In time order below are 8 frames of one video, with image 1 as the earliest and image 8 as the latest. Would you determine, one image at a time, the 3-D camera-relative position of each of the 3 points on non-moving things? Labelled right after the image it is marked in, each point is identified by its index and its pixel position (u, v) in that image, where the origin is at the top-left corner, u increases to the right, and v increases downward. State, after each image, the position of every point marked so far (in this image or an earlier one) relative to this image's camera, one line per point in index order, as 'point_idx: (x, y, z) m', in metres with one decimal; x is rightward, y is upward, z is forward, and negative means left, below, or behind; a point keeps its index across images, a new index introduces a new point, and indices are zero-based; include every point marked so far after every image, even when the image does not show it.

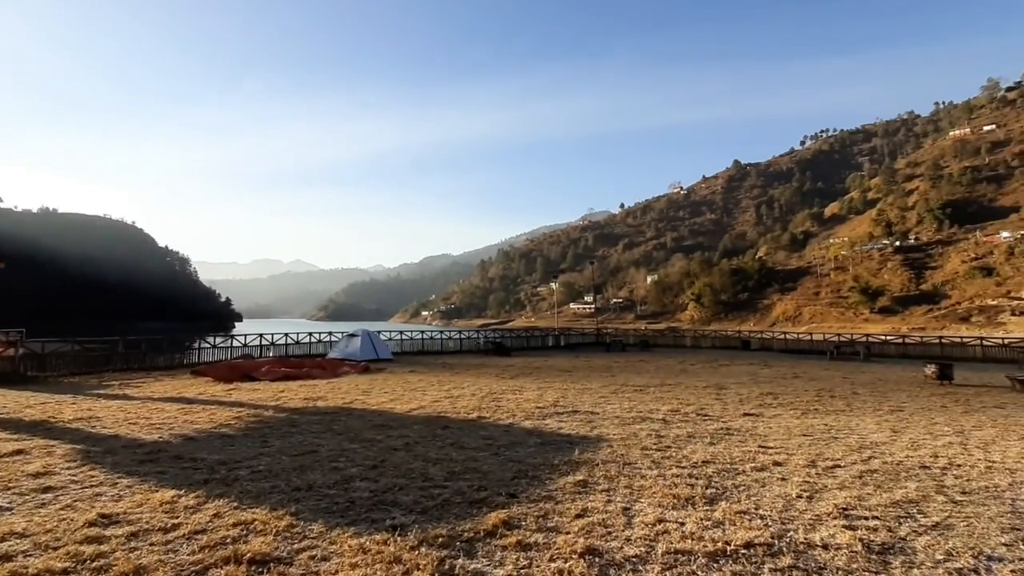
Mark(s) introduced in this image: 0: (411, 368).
0: (-4.3, -3.3, +19.9) m
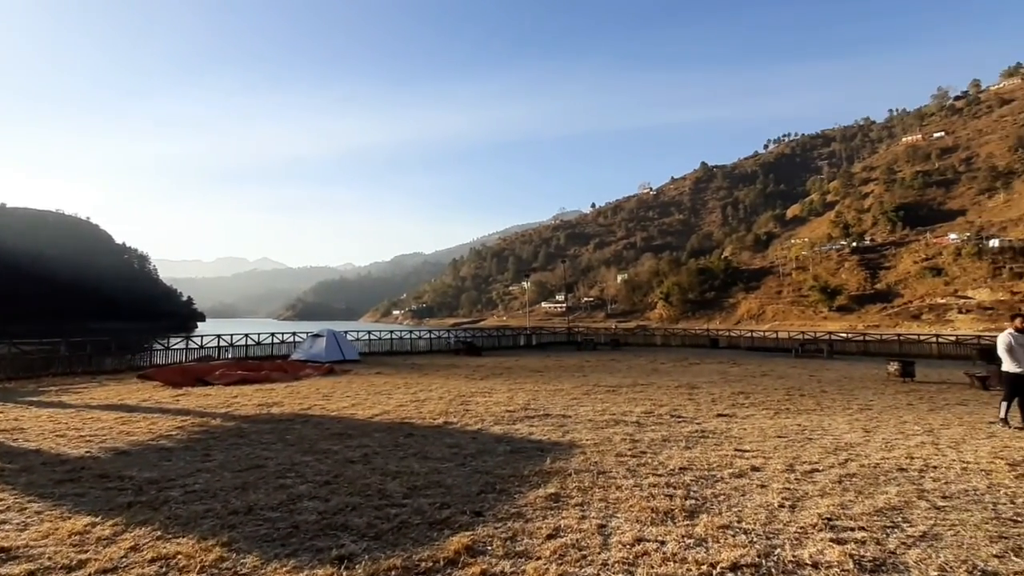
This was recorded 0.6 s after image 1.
0: (-5.4, -3.3, +19.4) m
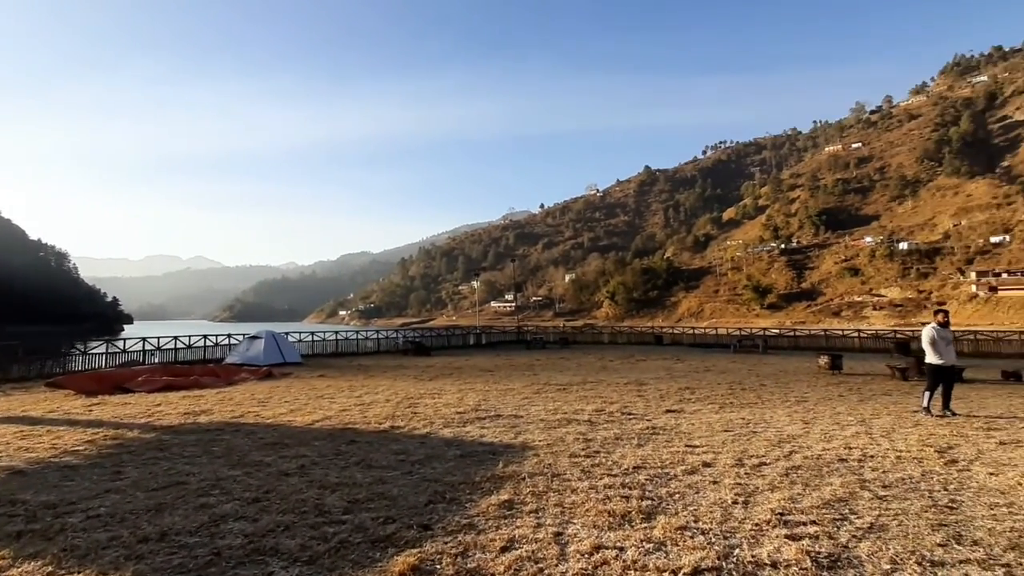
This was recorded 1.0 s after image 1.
0: (-7.3, -3.2, +18.5) m
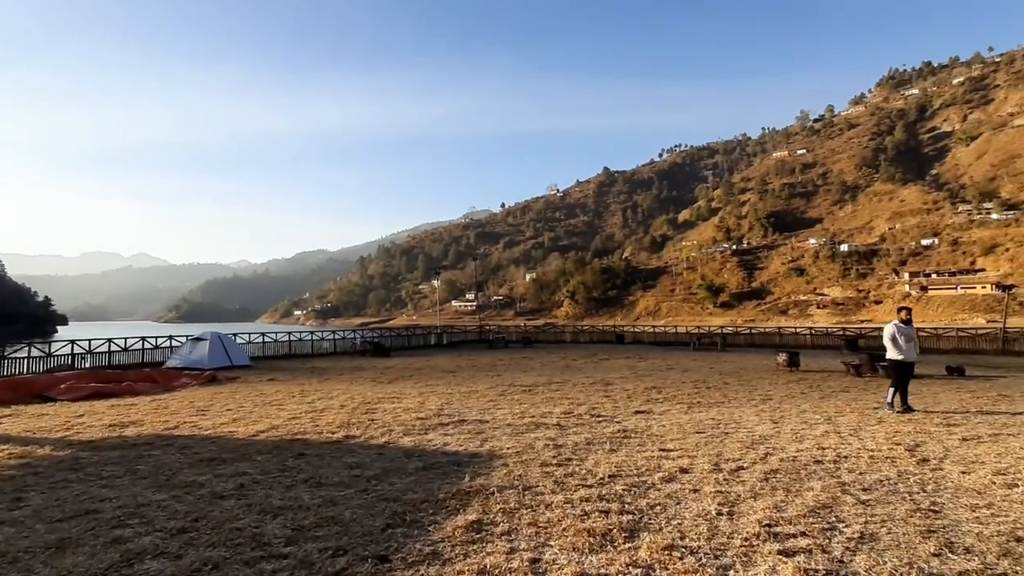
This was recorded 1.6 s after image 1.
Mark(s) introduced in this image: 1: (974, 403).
0: (-8.7, -3.2, +17.6) m
1: (+9.2, -2.3, +9.7) m
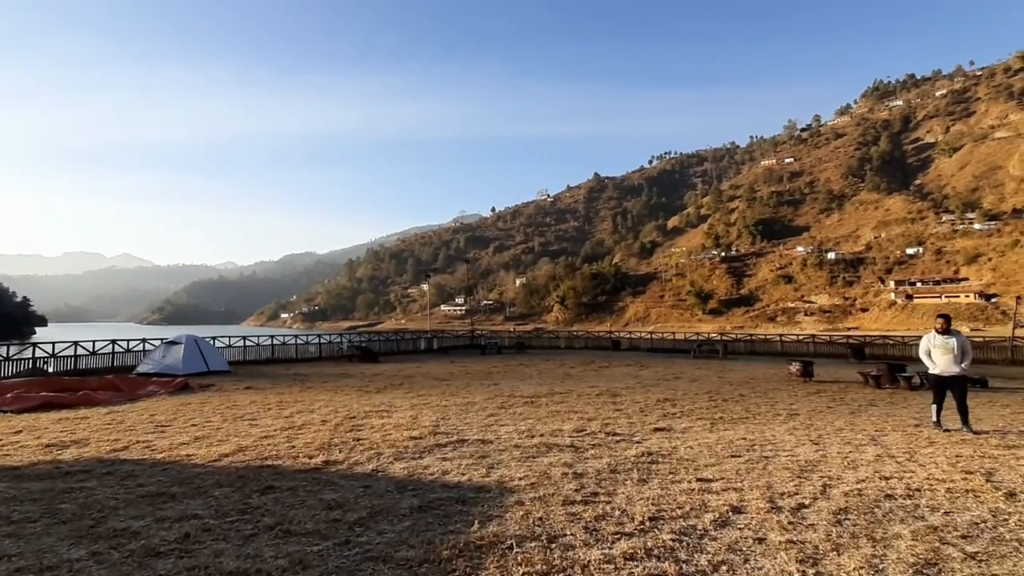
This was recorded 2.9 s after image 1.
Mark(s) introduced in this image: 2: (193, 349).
0: (-8.9, -3.2, +16.6) m
1: (+9.2, -2.4, +9.2) m
2: (-12.8, -2.5, +19.8) m
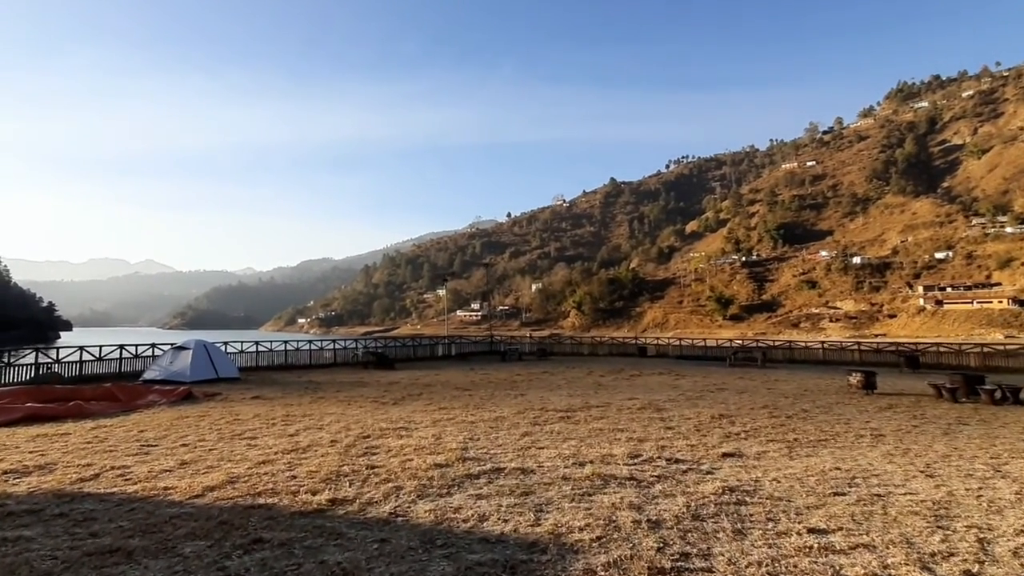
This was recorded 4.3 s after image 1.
0: (-8.2, -3.3, +16.0) m
1: (+9.7, -2.5, +8.0) m
2: (-11.9, -2.6, +19.4) m
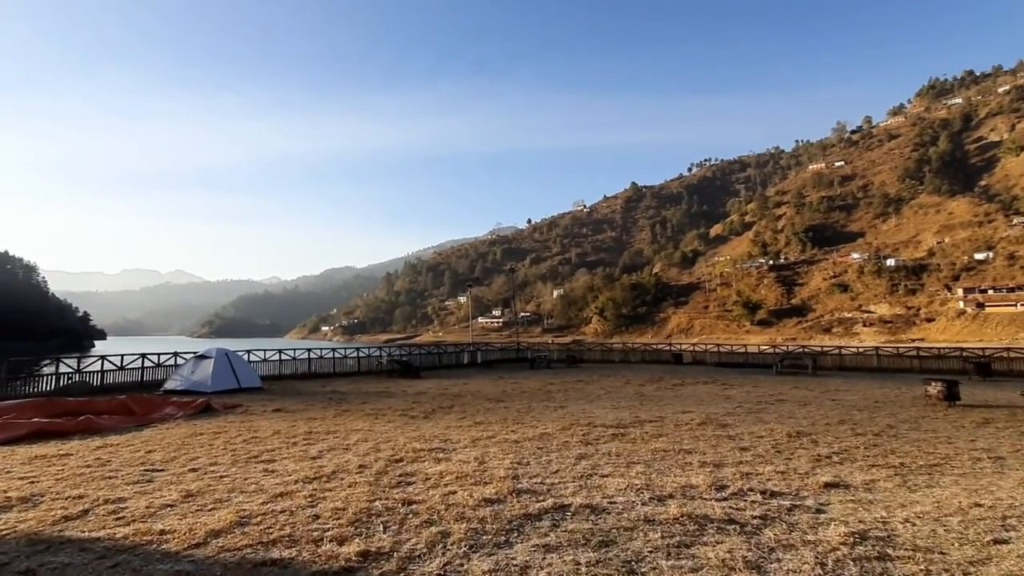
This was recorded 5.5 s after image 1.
0: (-7.2, -3.5, +15.6) m
1: (+10.3, -2.4, +6.8) m
2: (-10.8, -2.9, +19.1) m
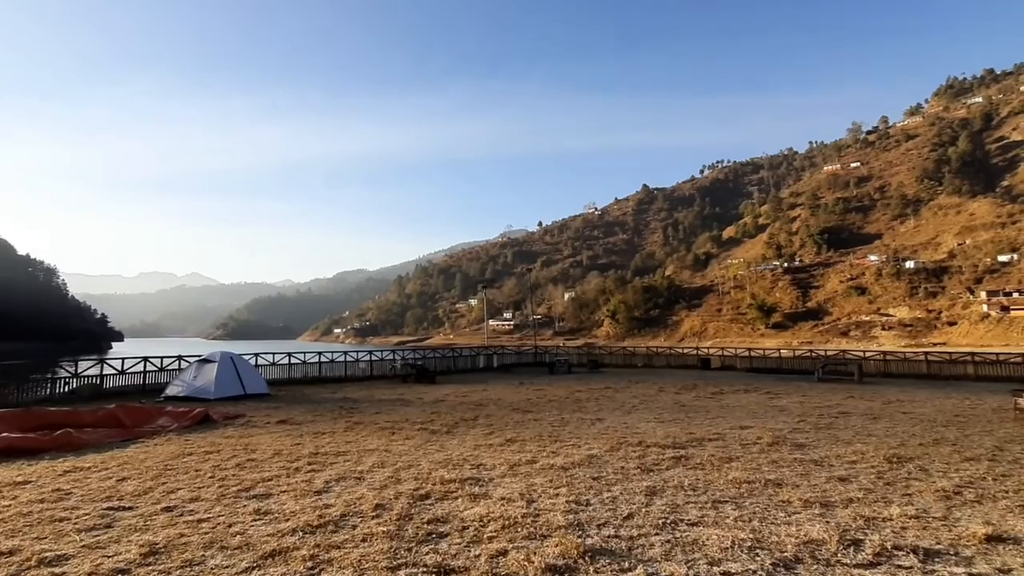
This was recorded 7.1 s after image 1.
0: (-6.6, -3.5, +14.8) m
1: (+10.7, -2.4, +5.7) m
2: (-10.1, -2.9, +18.4) m
